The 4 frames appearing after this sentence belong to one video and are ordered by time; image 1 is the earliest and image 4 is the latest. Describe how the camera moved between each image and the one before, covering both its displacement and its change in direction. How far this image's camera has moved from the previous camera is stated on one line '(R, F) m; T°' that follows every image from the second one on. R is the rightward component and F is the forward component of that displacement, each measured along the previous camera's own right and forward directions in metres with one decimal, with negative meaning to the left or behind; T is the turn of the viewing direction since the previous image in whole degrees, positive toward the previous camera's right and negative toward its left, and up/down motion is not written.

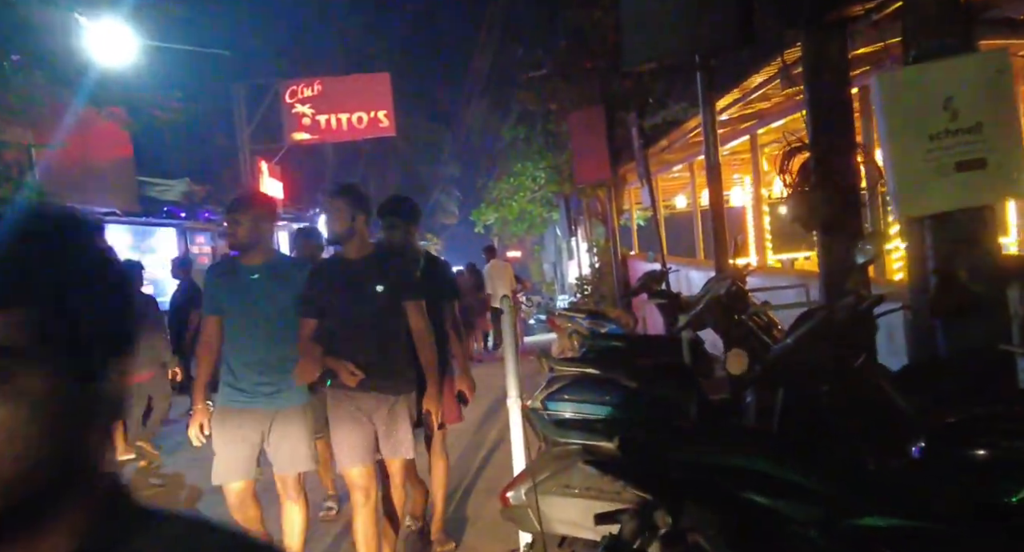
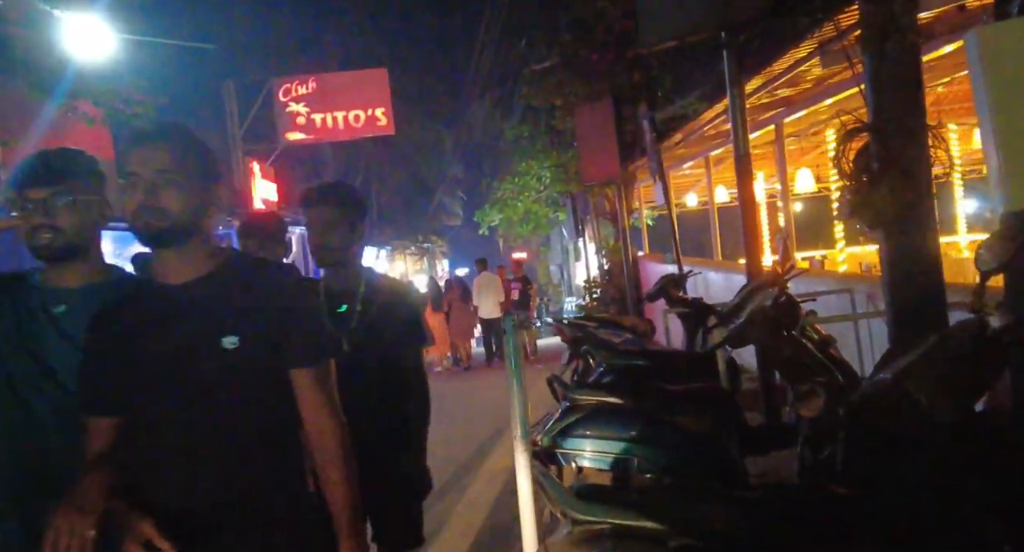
(0.0, +0.7) m; 0°
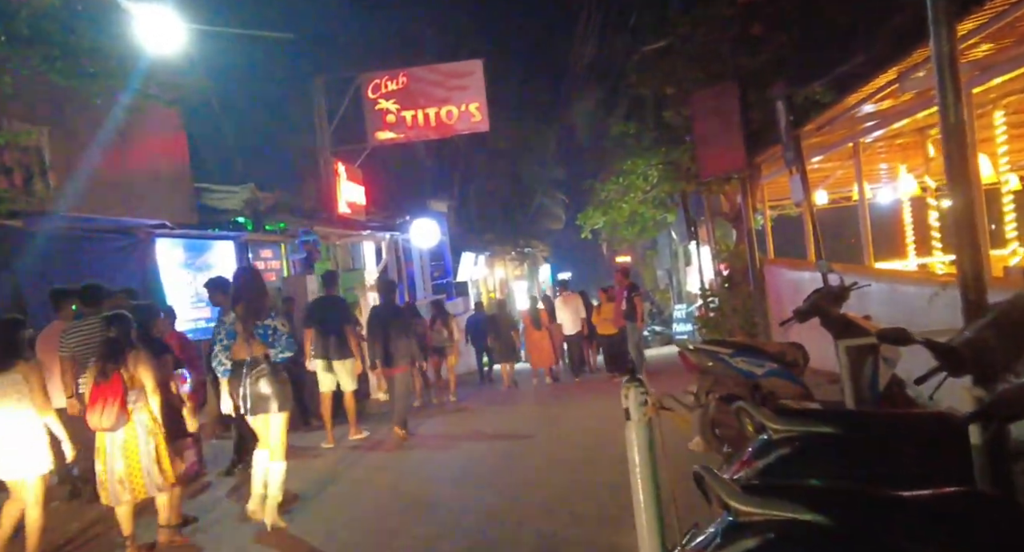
(-0.1, +1.4) m; -8°
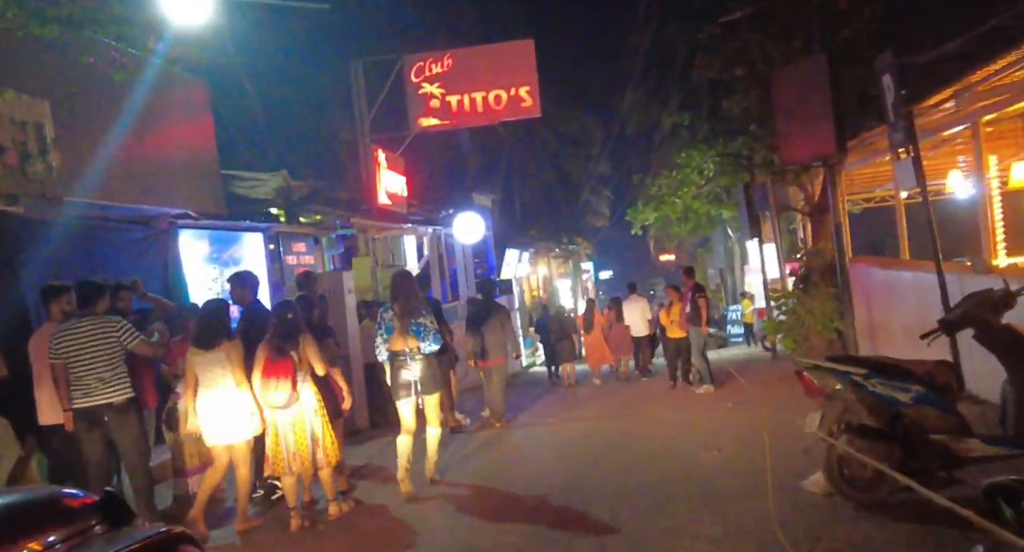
(-0.2, +1.1) m; -3°
